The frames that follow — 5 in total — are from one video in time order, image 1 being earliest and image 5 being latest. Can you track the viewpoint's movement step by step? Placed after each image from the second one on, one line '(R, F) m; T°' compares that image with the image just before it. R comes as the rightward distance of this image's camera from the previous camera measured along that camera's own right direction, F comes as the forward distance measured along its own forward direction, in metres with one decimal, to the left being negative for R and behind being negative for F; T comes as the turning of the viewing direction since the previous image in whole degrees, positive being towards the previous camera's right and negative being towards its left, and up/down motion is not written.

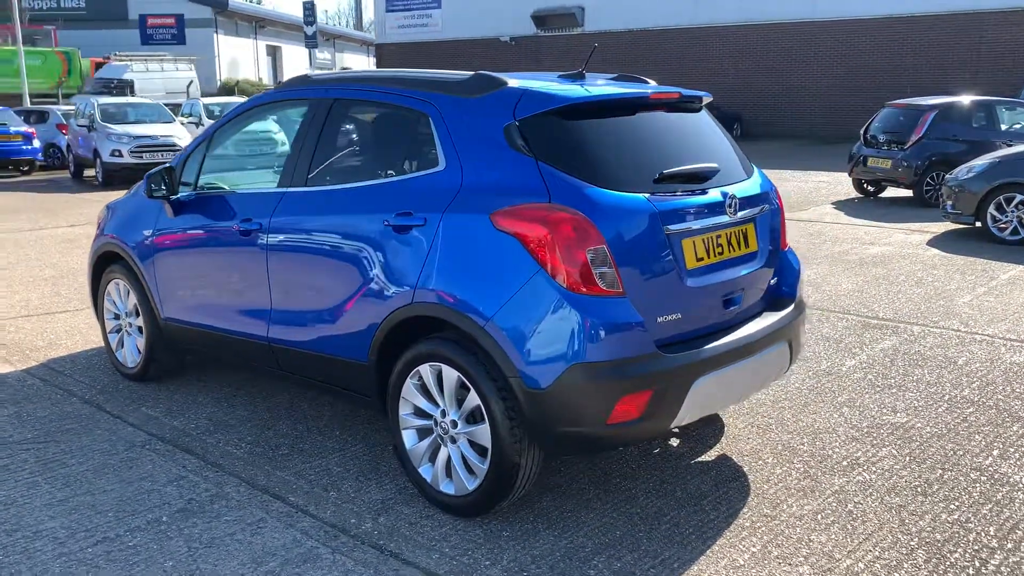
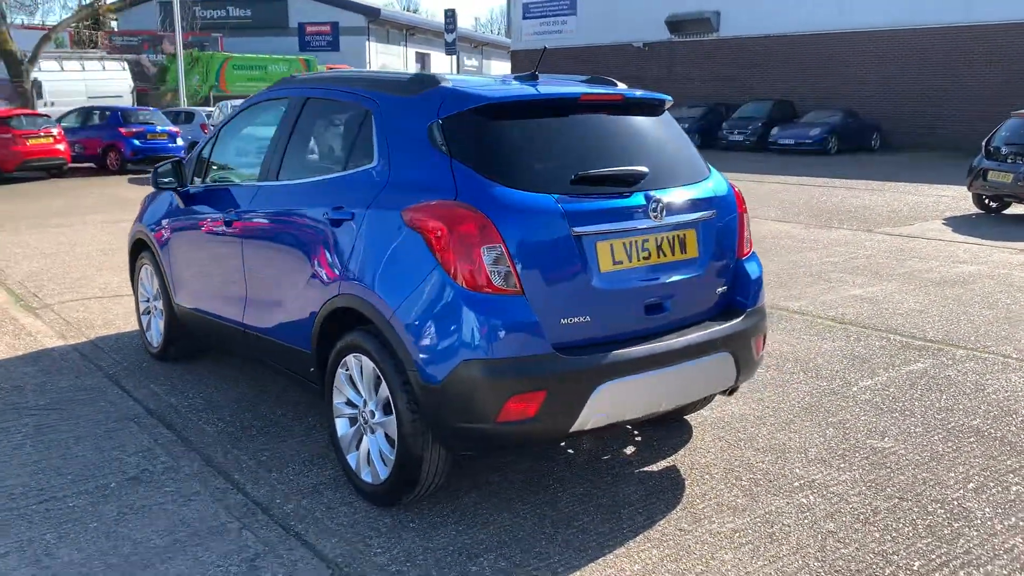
(+0.9, 0.0) m; -9°
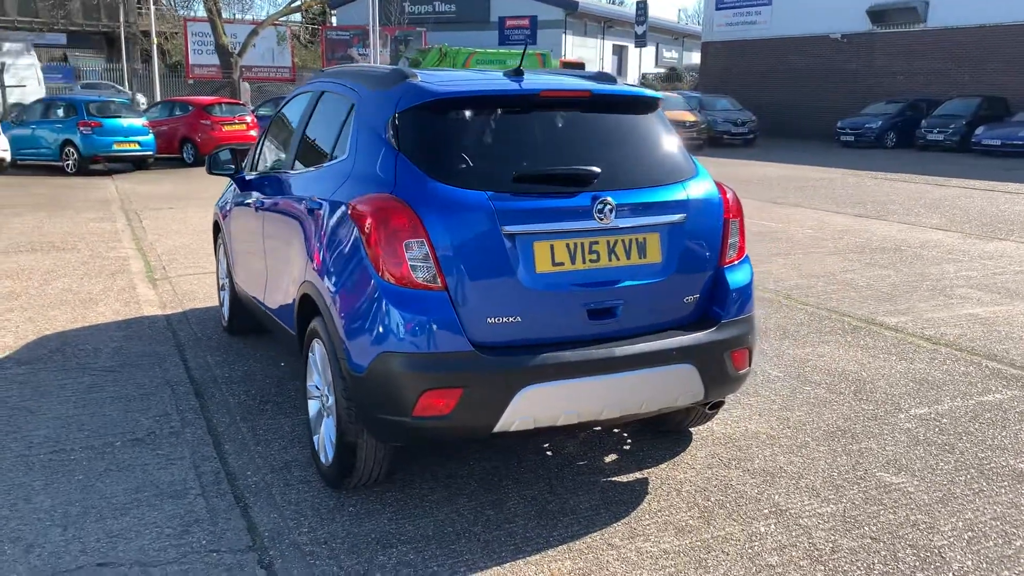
(+0.9, +0.1) m; -12°
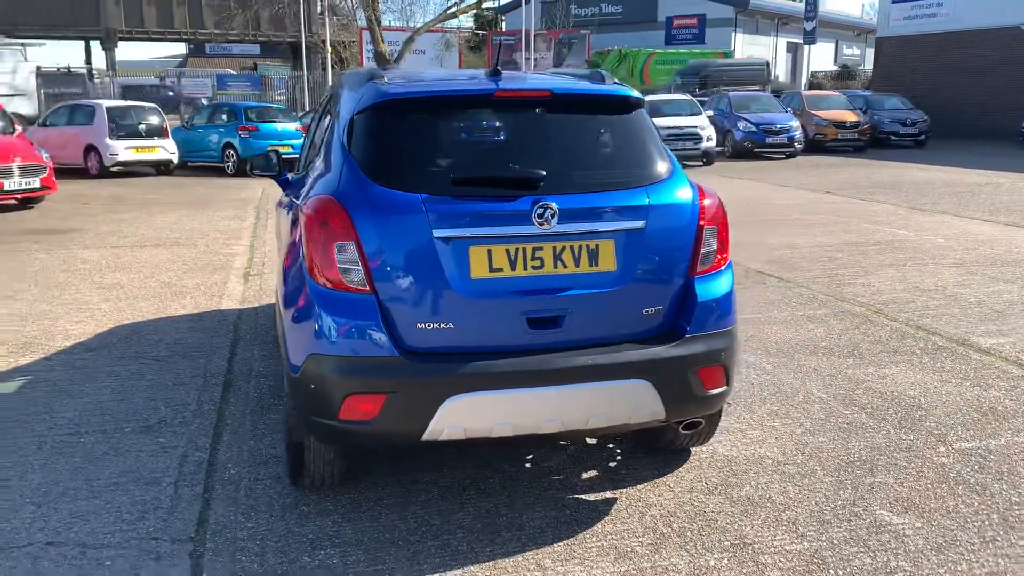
(+0.8, +0.2) m; -11°
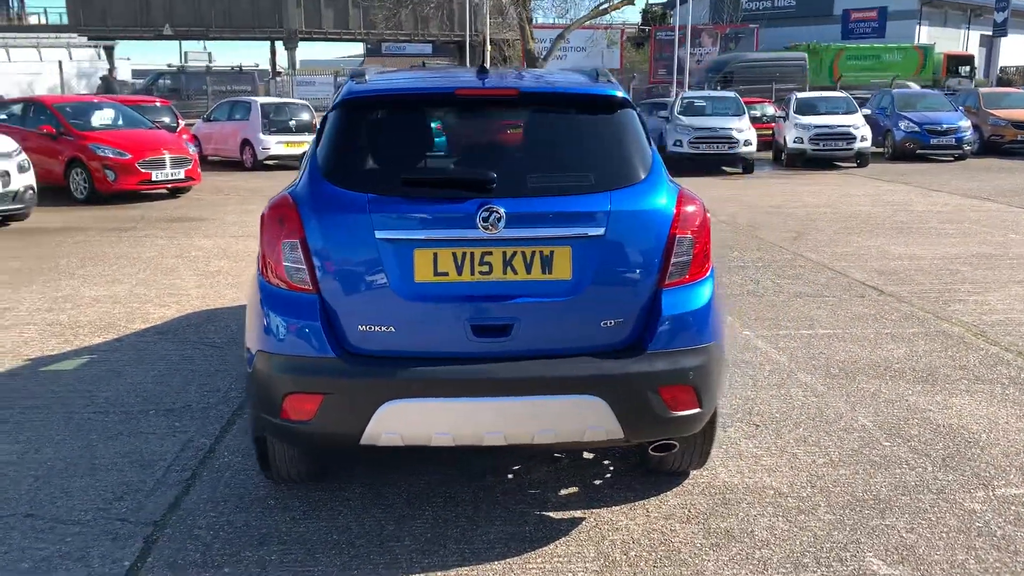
(+0.7, +0.2) m; -10°
